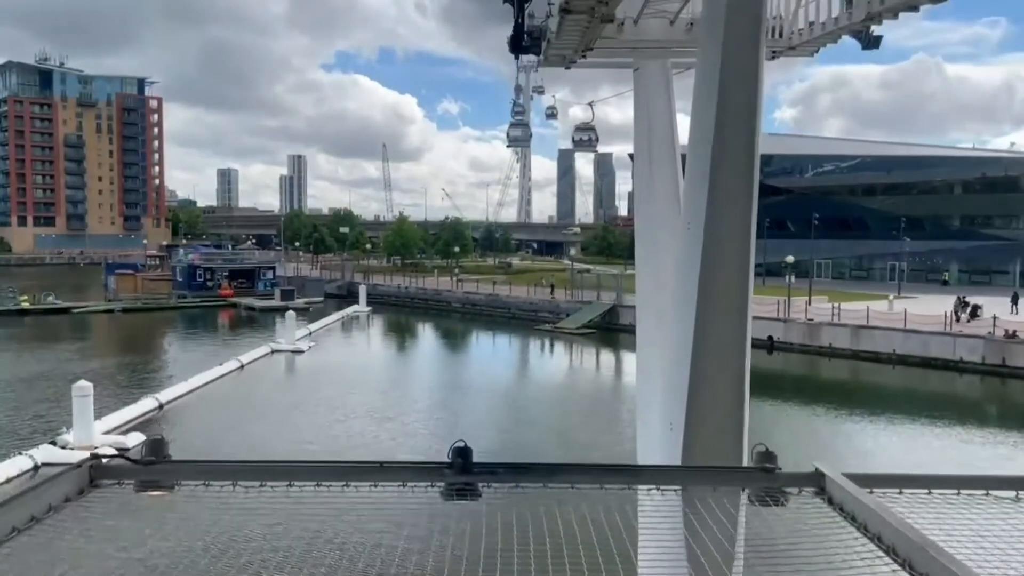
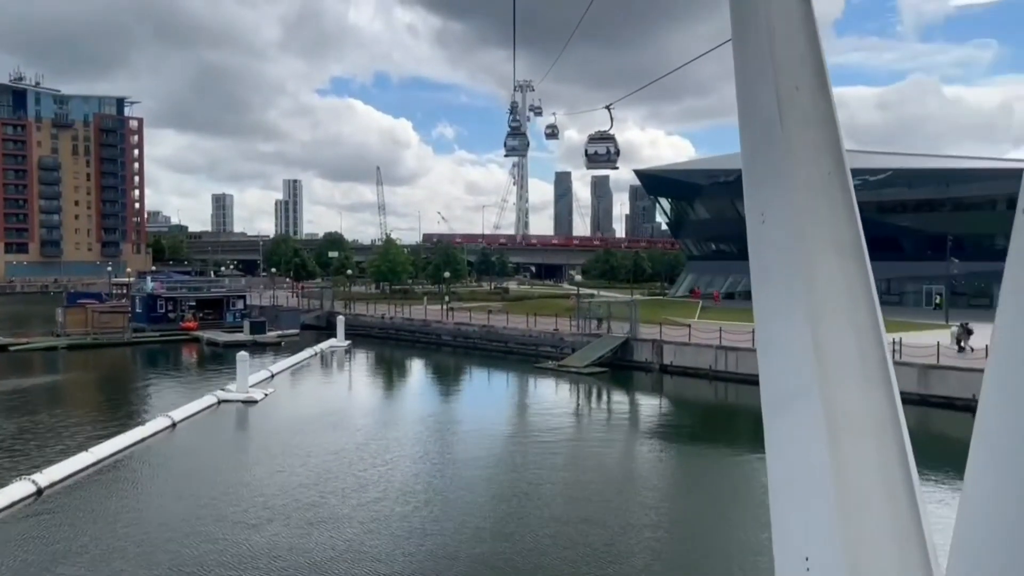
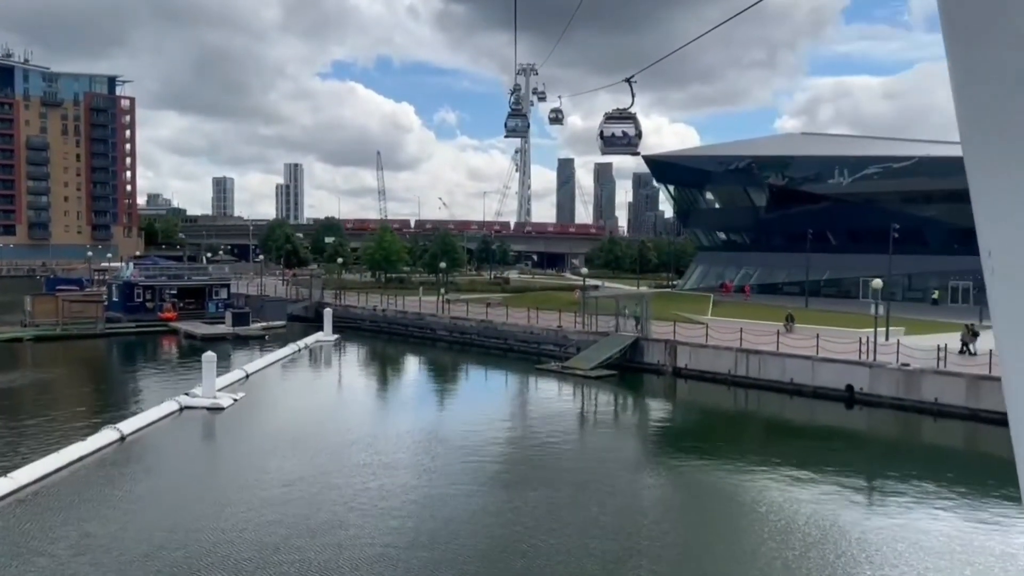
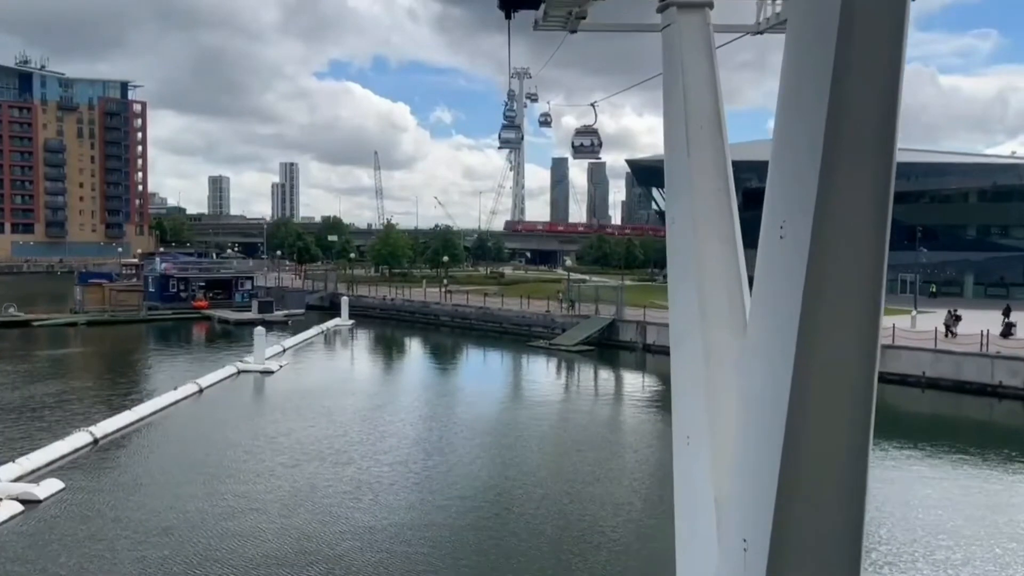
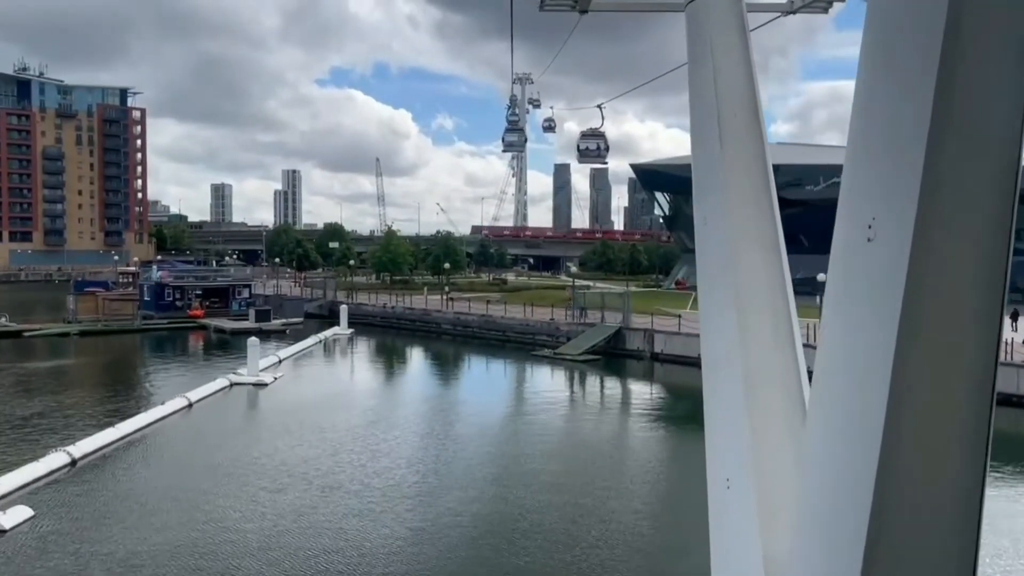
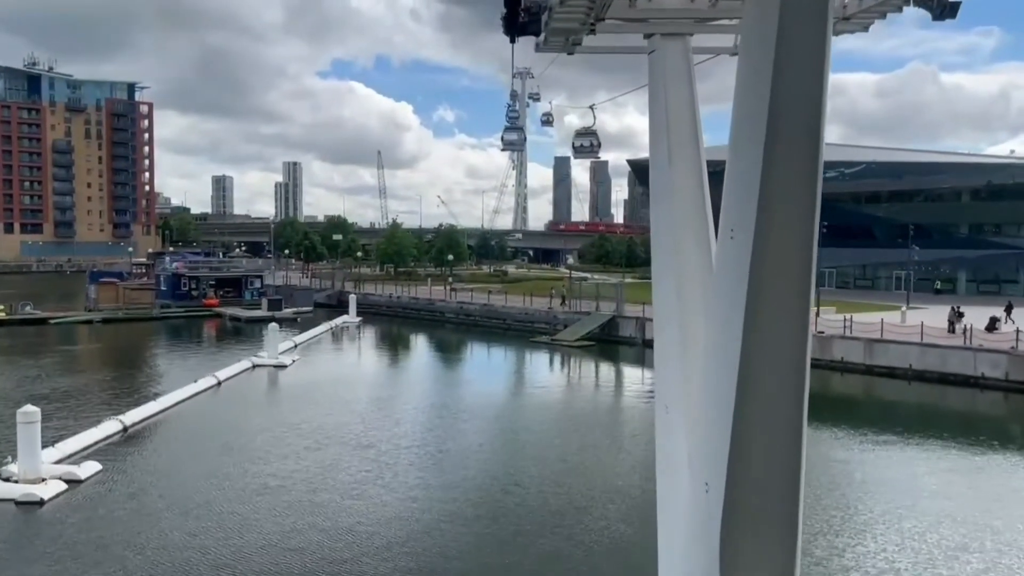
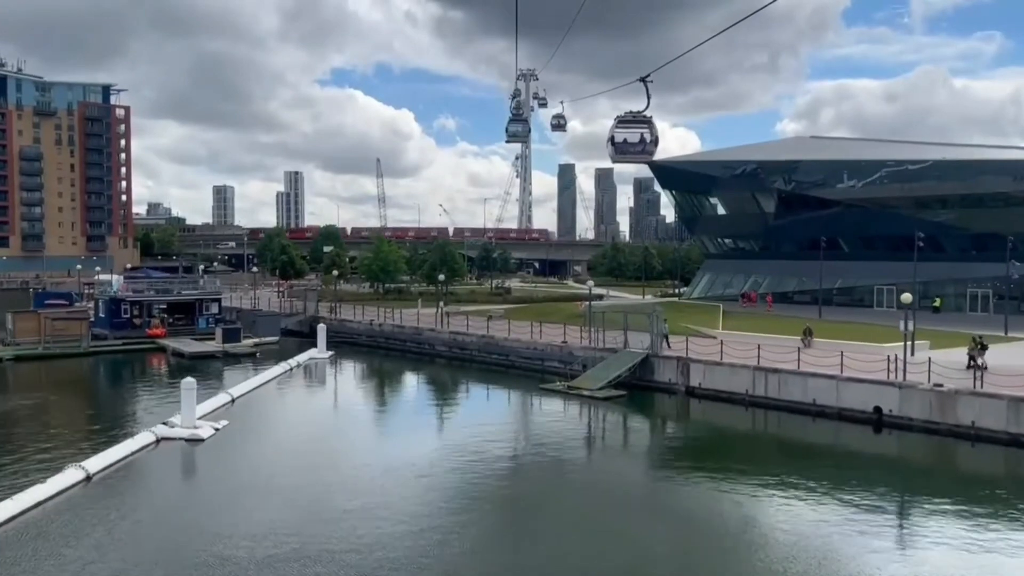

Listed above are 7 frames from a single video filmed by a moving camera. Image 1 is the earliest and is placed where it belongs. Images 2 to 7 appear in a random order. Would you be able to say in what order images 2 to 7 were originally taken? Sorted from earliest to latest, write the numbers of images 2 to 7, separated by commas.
6, 4, 5, 2, 3, 7
